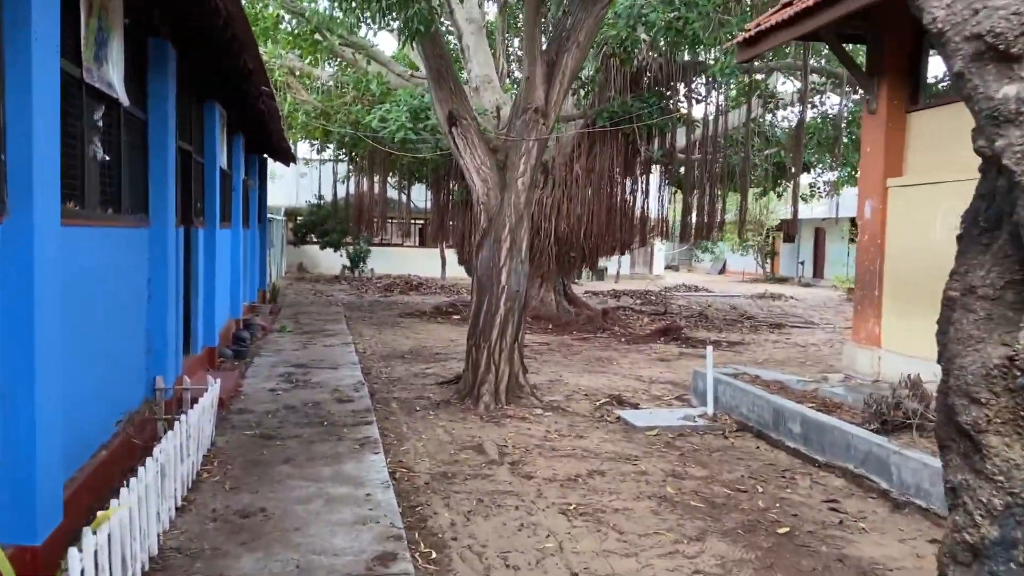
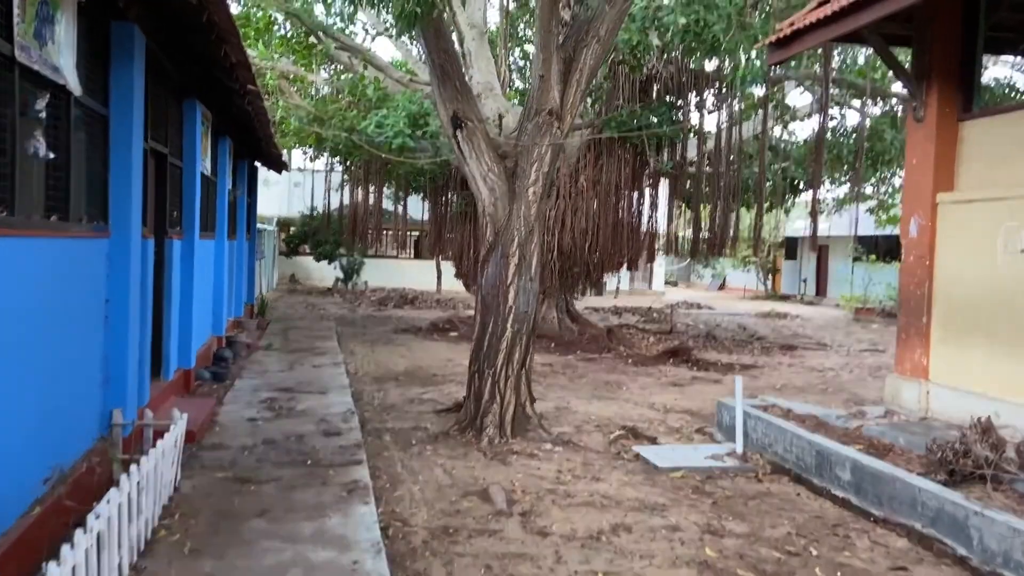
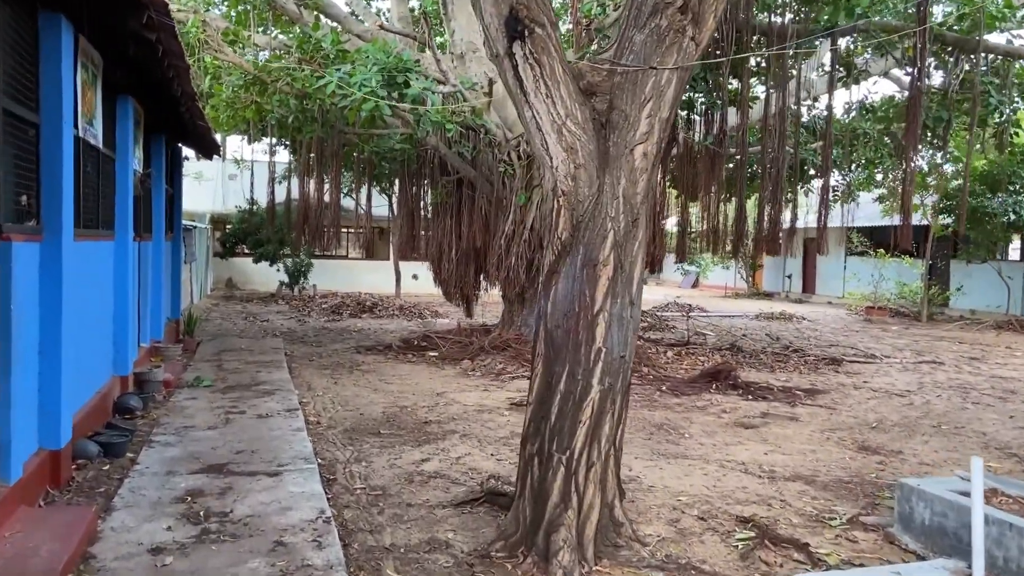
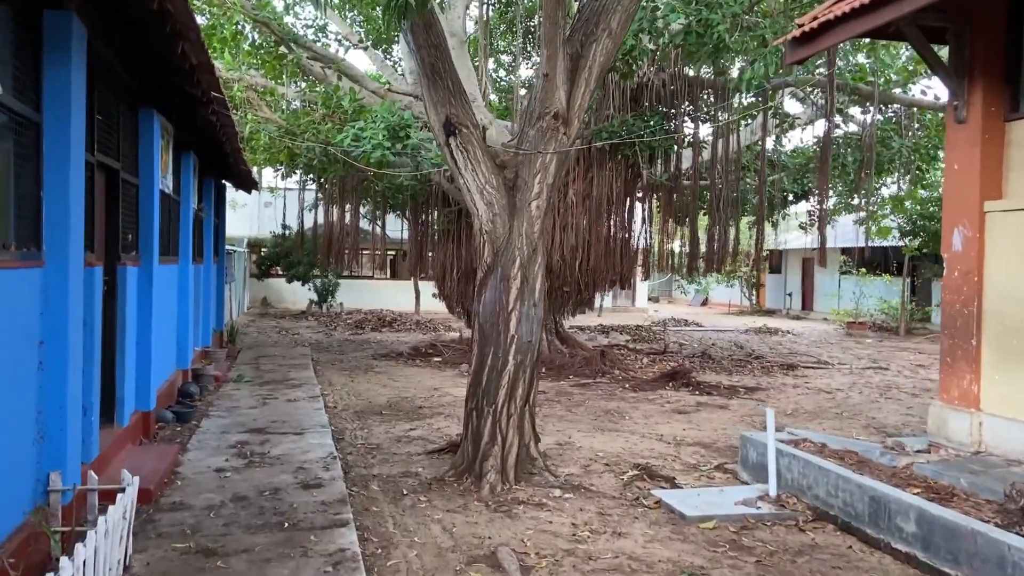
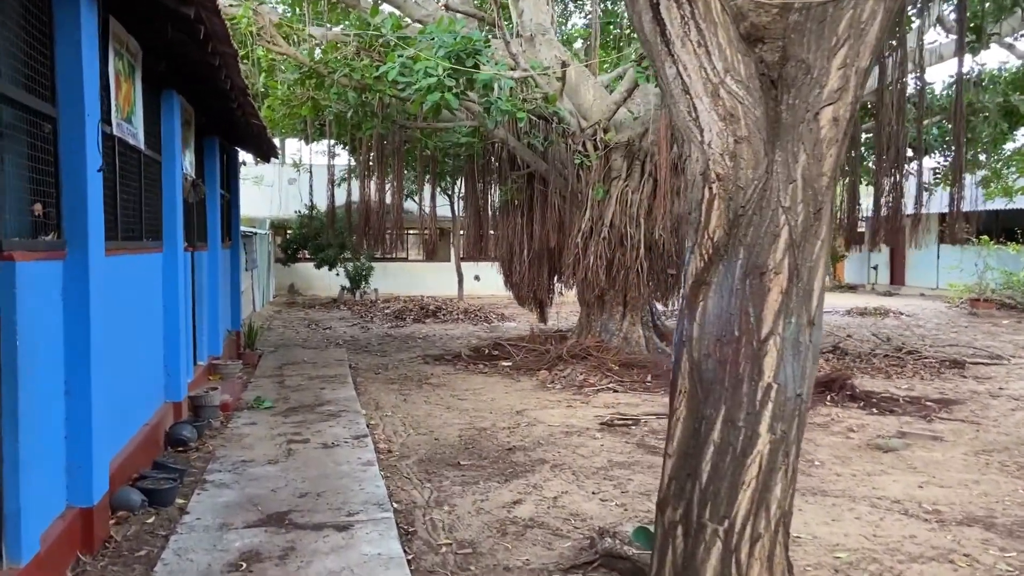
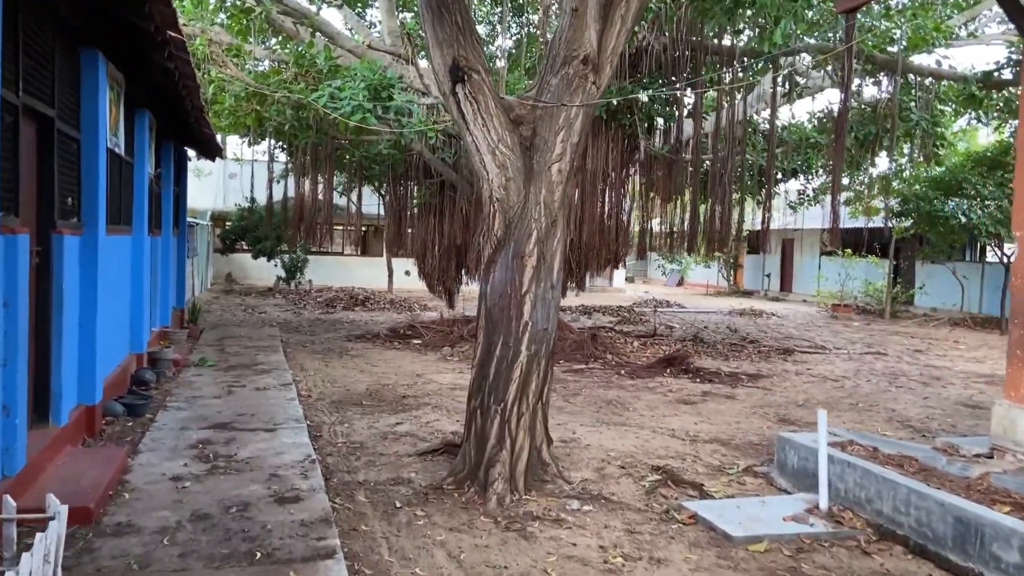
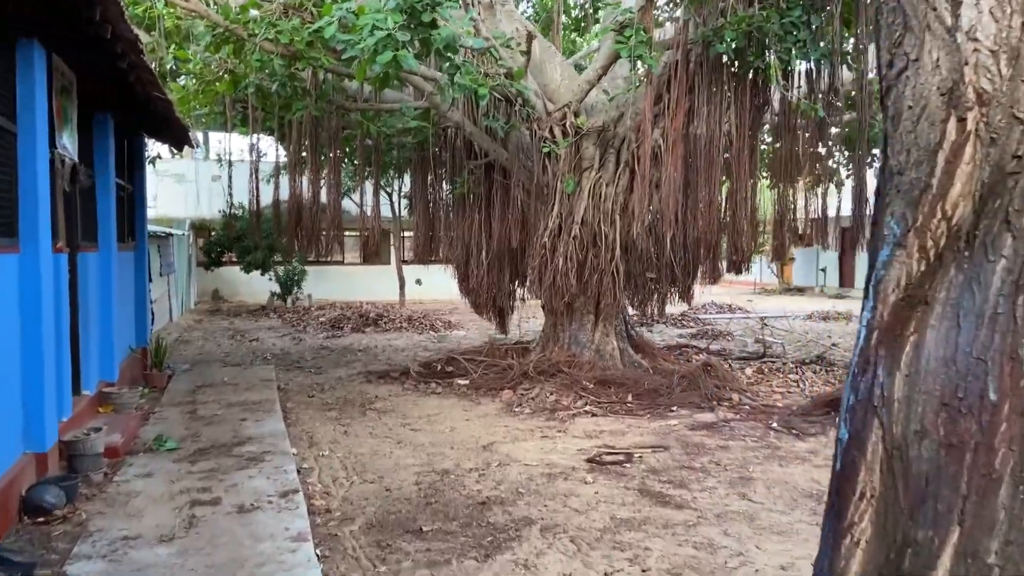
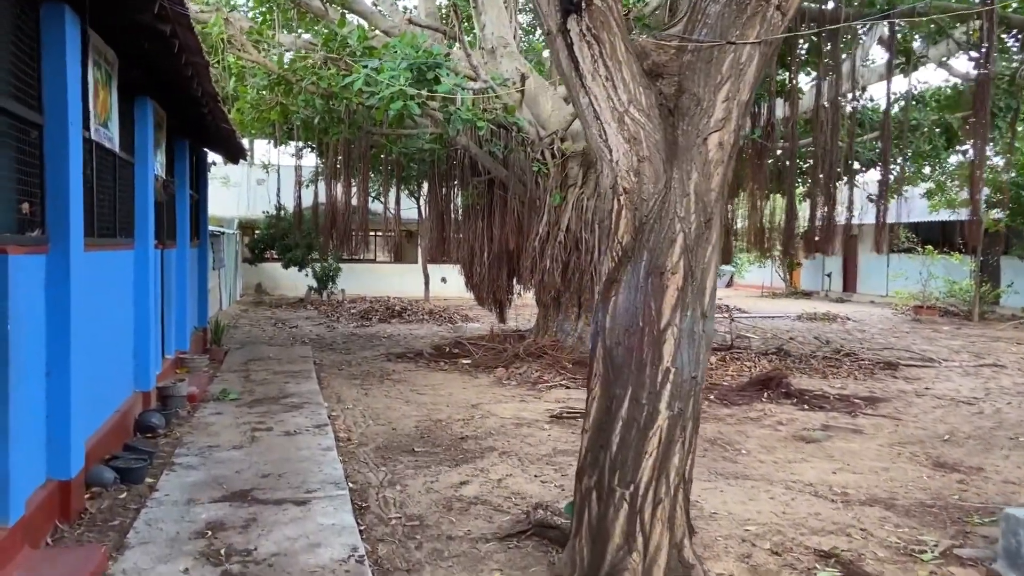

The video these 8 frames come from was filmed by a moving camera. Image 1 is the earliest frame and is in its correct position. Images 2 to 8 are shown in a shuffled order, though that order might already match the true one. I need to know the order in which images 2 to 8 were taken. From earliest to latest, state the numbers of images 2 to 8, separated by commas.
2, 4, 6, 3, 8, 5, 7
